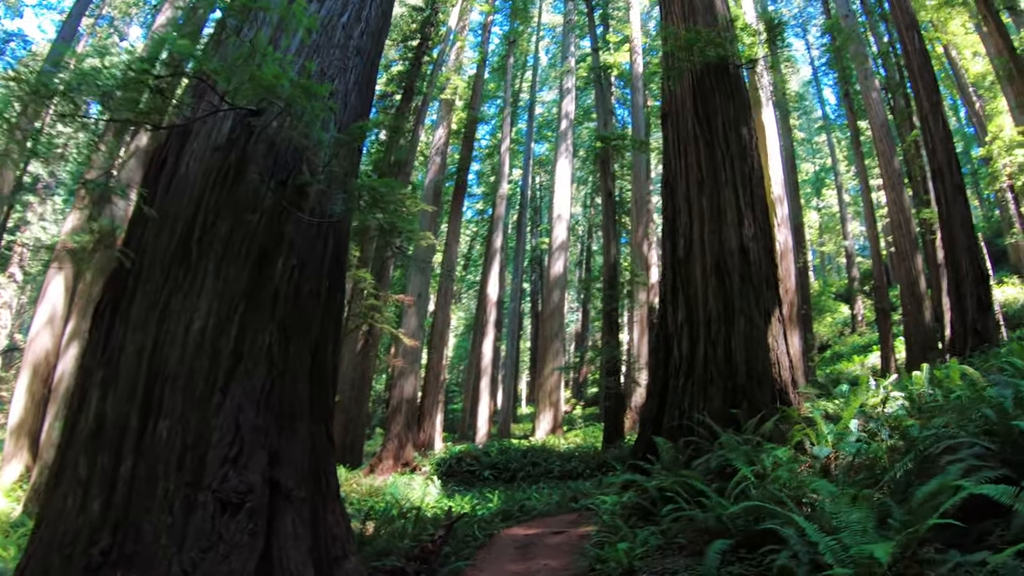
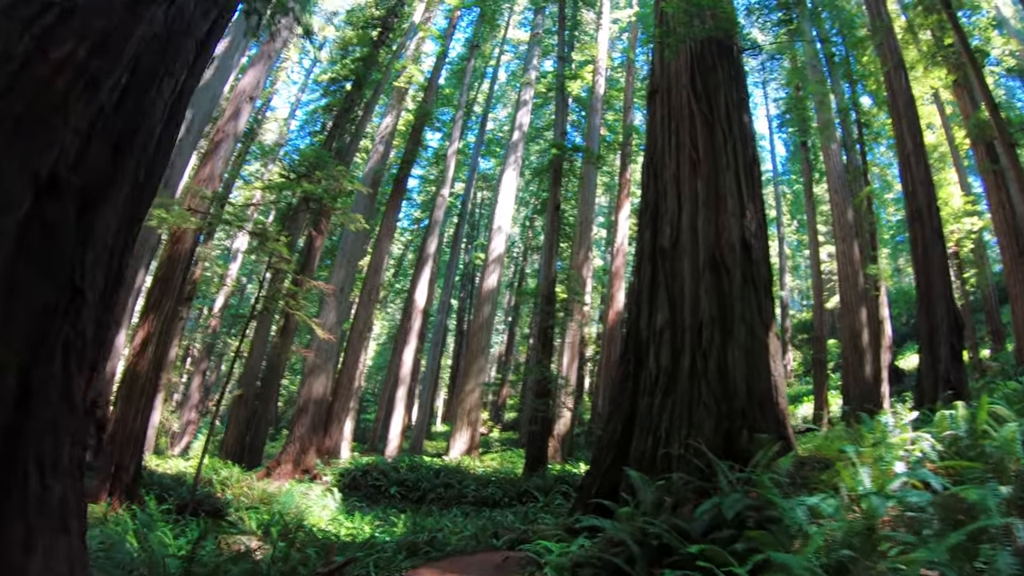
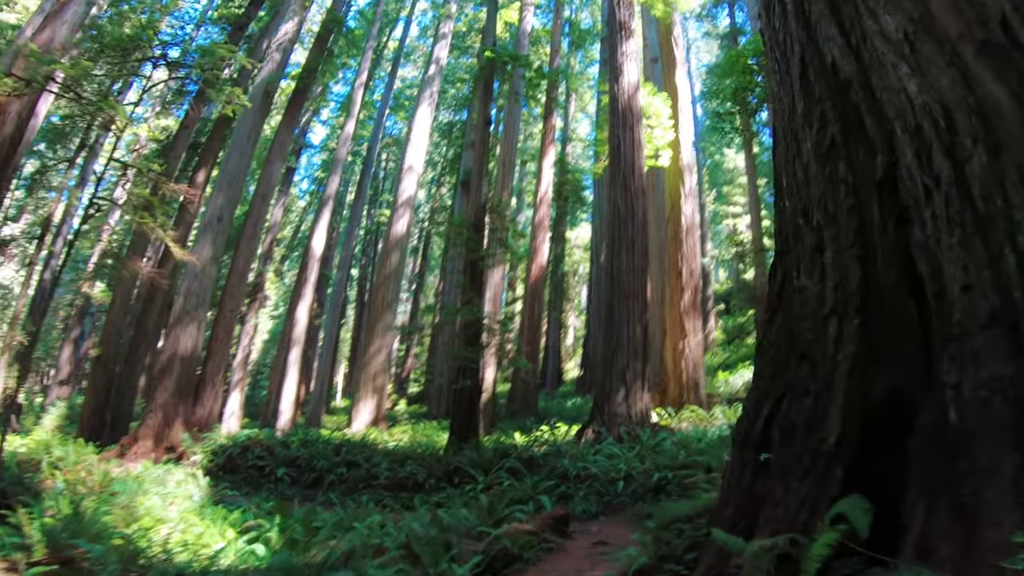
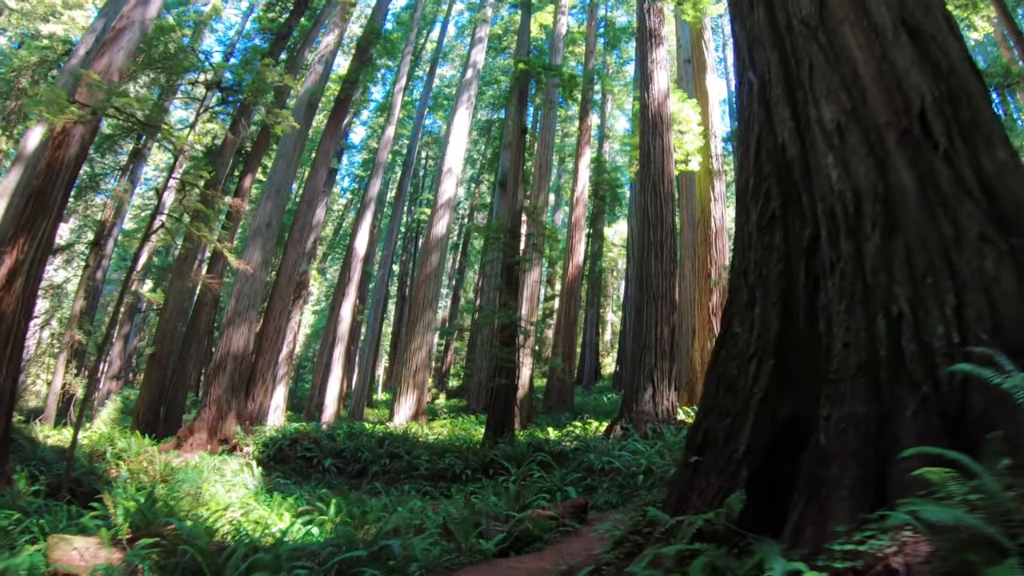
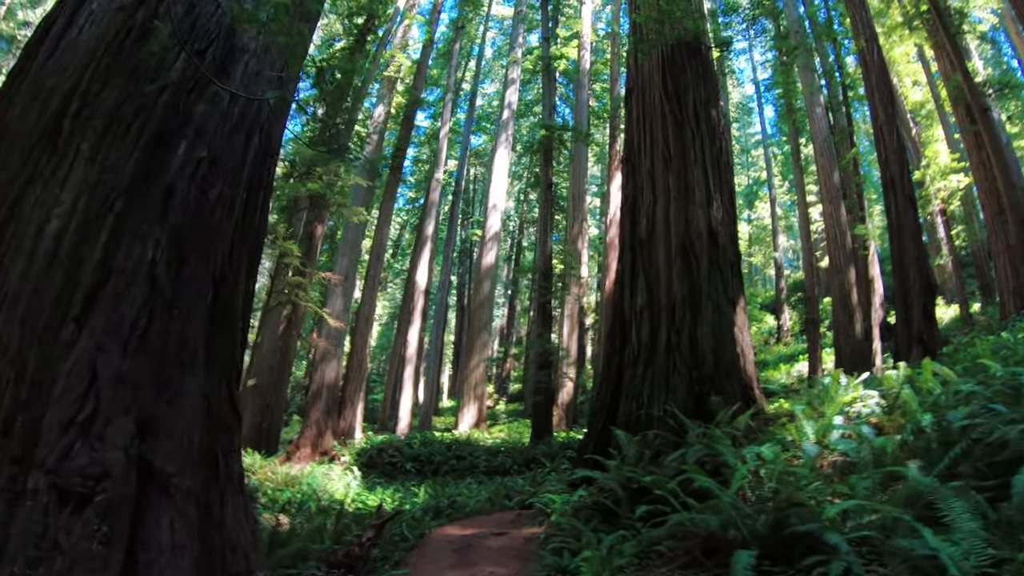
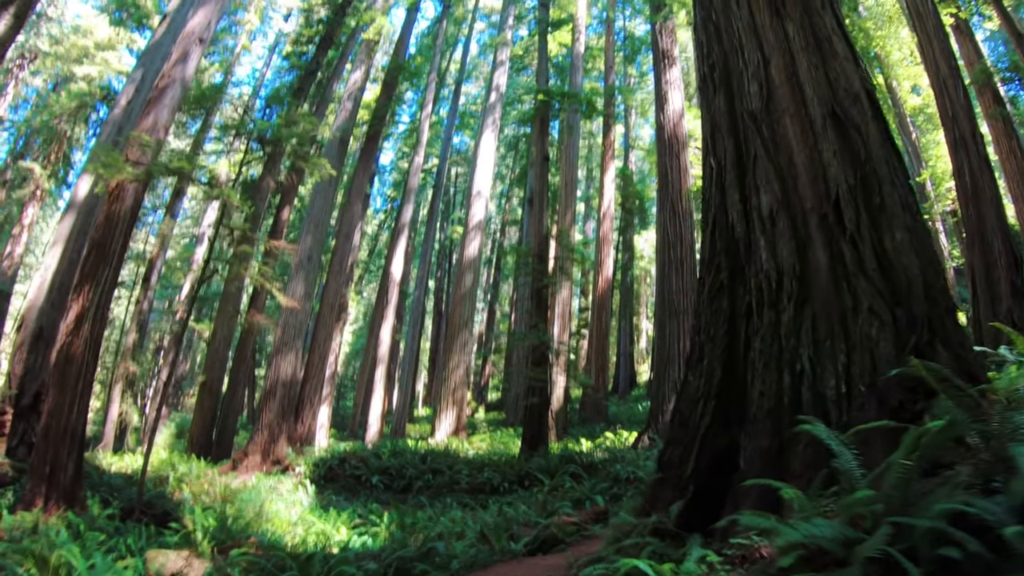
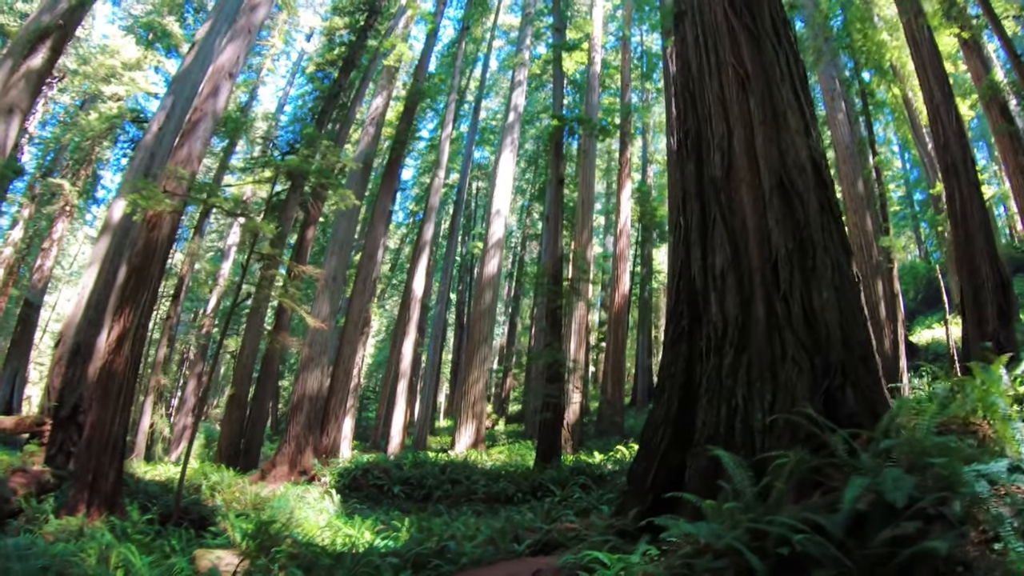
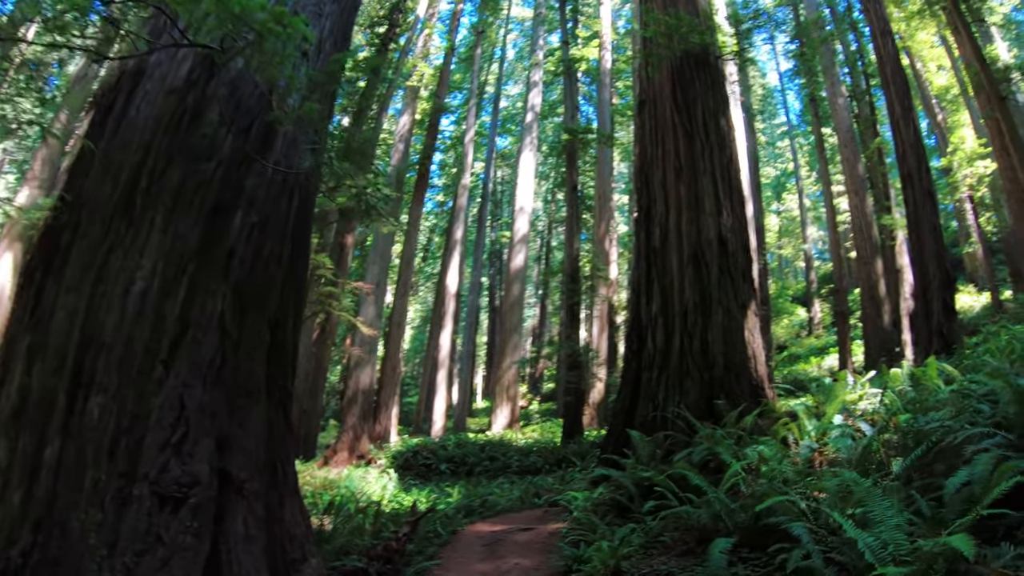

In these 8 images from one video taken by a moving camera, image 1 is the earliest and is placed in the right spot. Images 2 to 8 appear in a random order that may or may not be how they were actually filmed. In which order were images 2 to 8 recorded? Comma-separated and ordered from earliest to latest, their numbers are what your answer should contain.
8, 5, 2, 7, 6, 4, 3
